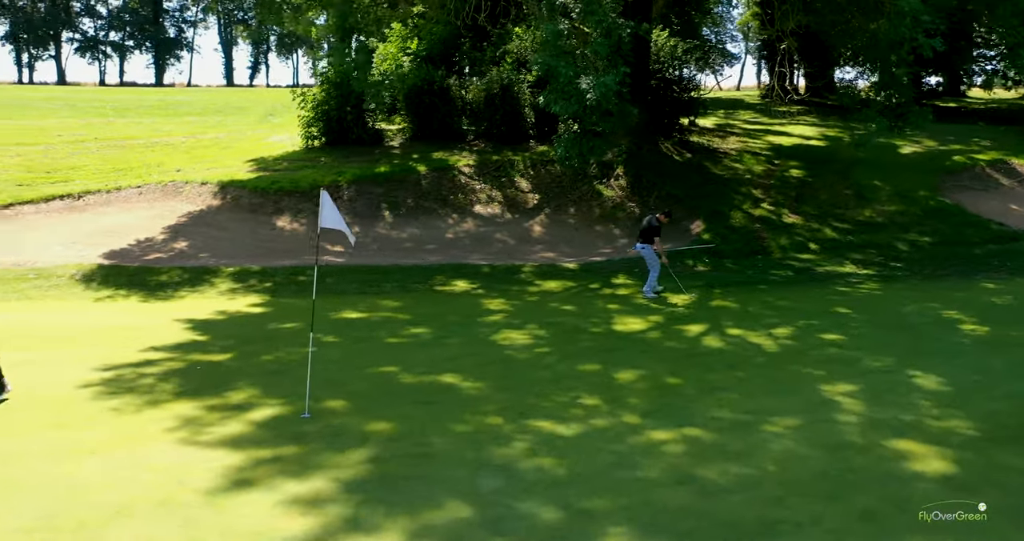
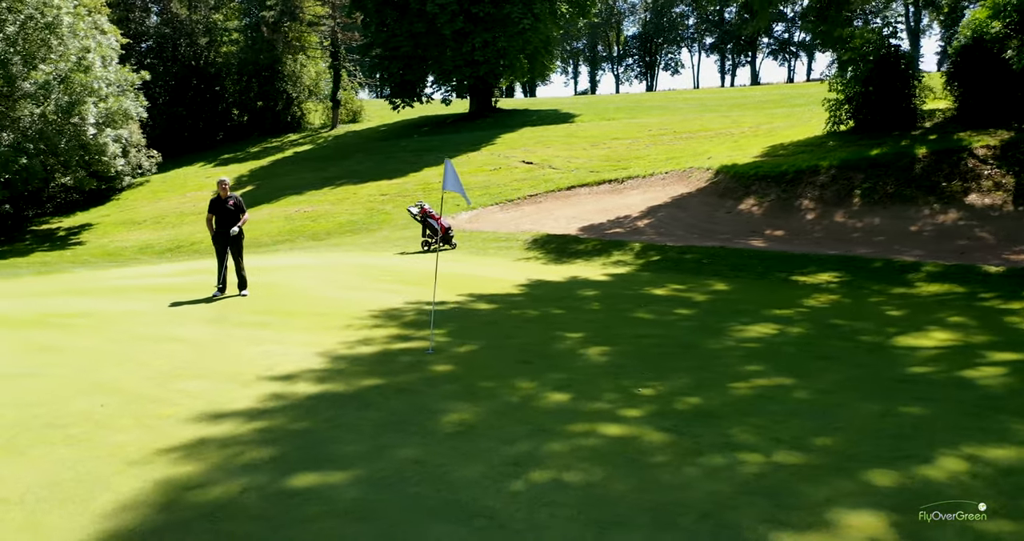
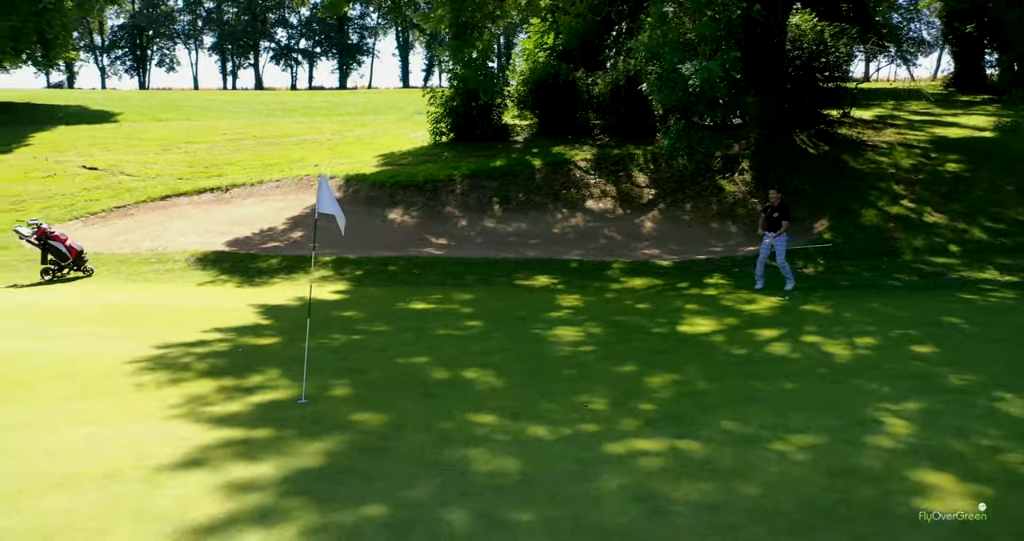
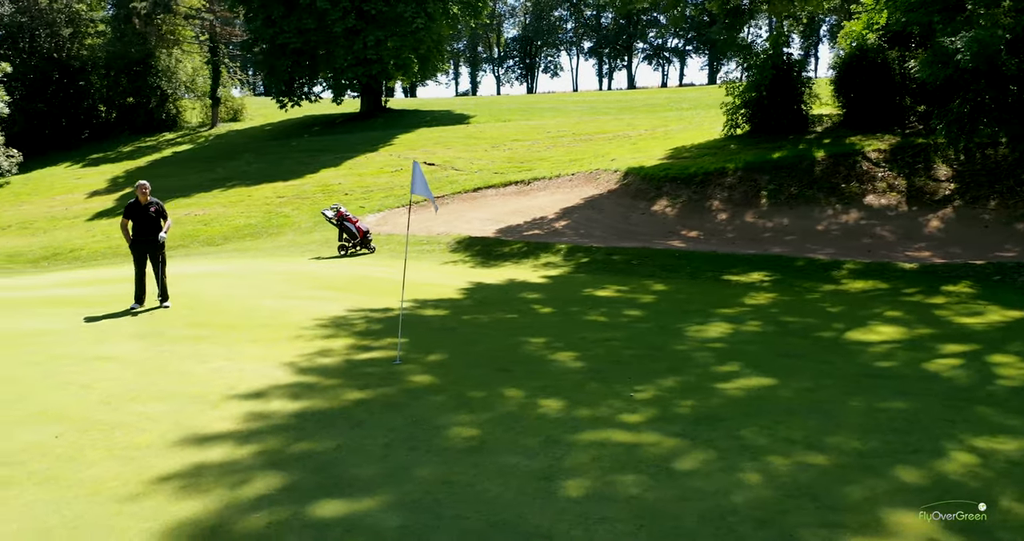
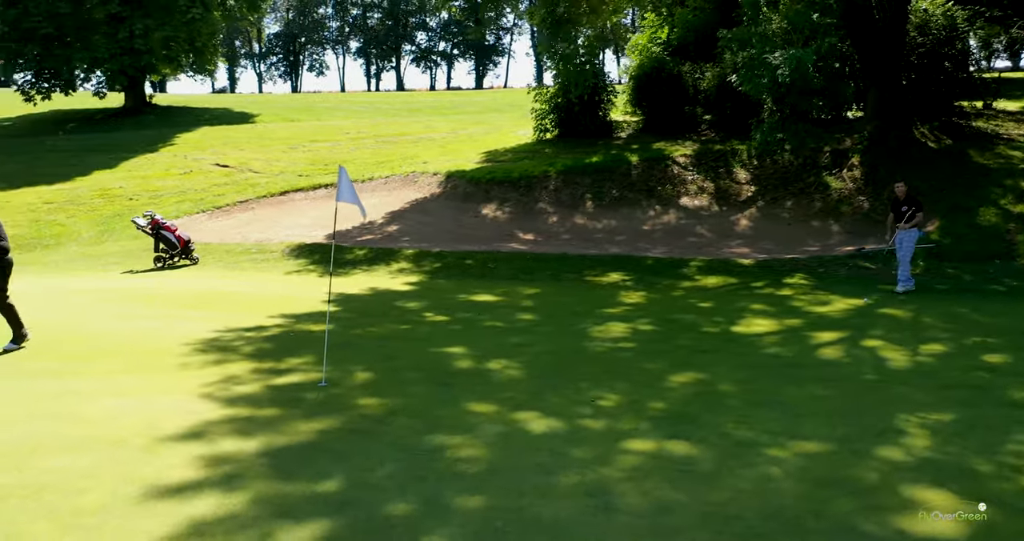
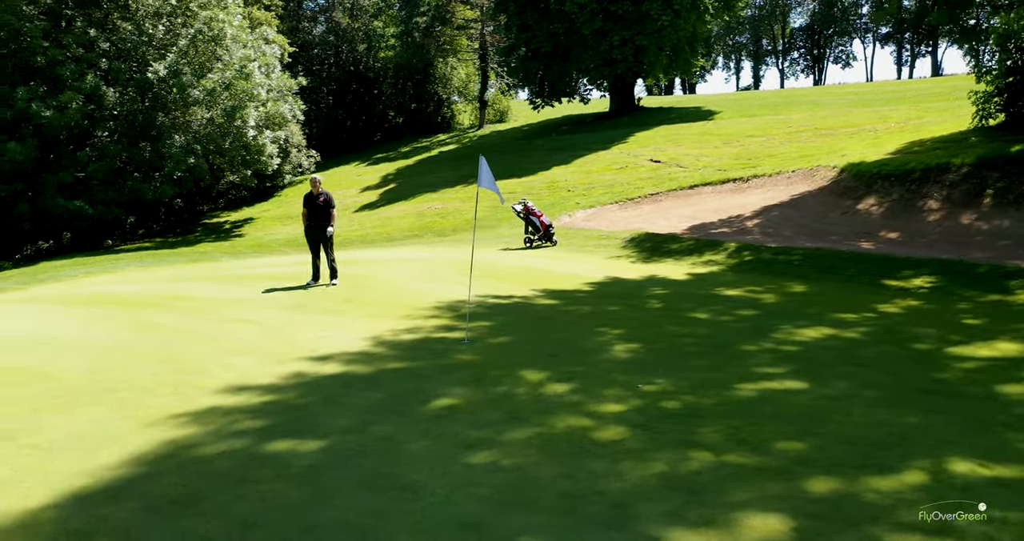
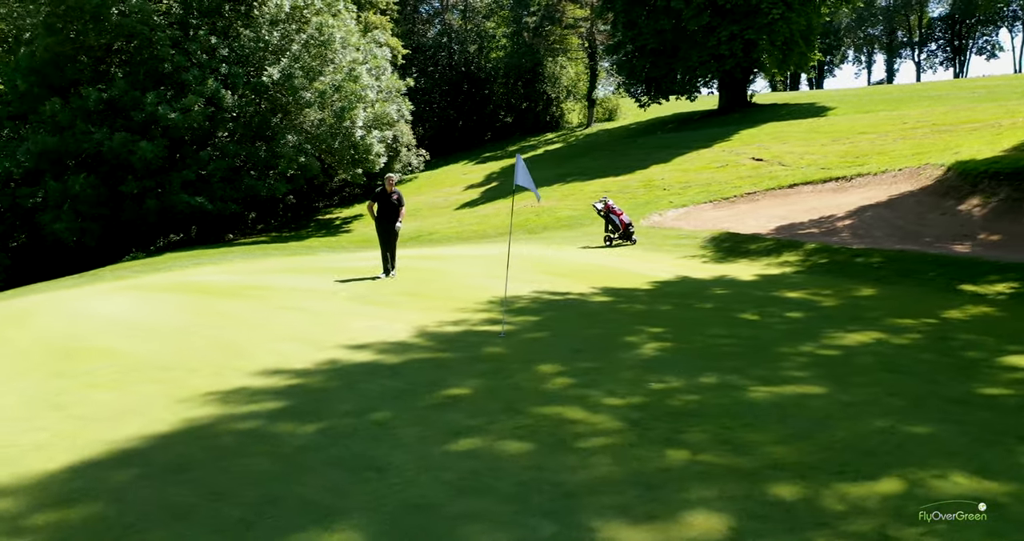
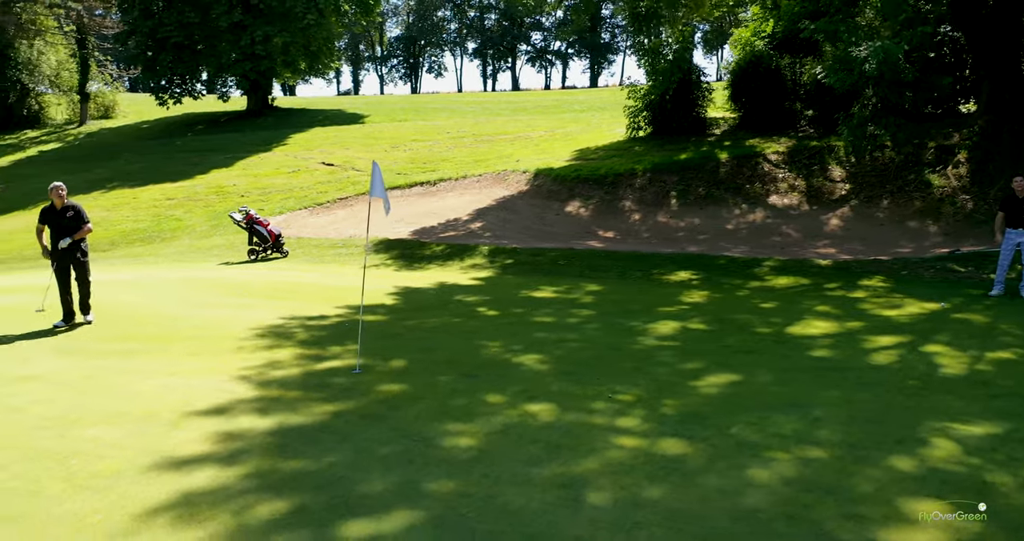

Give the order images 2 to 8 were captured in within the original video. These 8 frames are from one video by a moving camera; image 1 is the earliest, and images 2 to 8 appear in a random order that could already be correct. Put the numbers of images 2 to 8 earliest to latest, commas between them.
3, 5, 8, 4, 2, 6, 7
